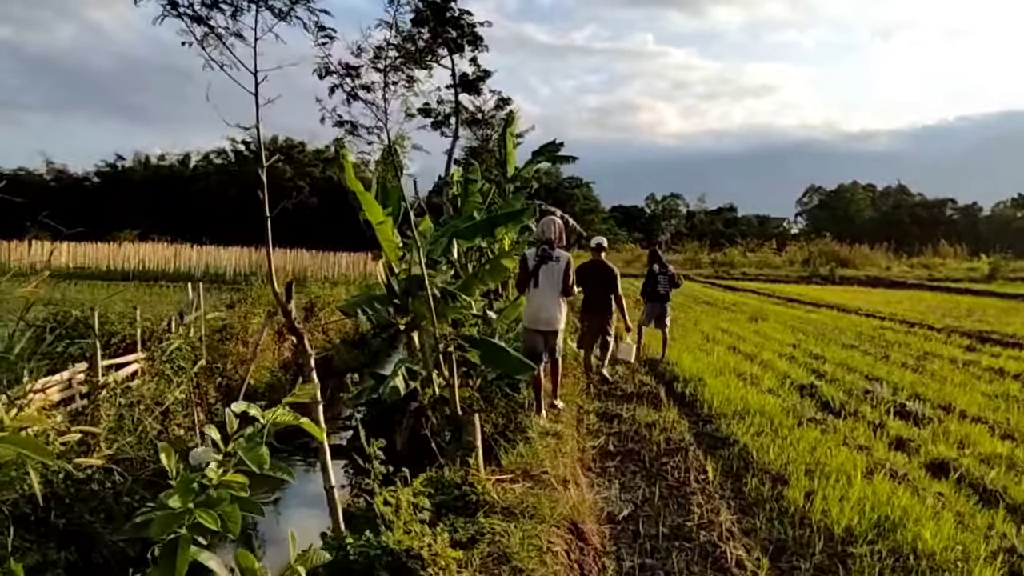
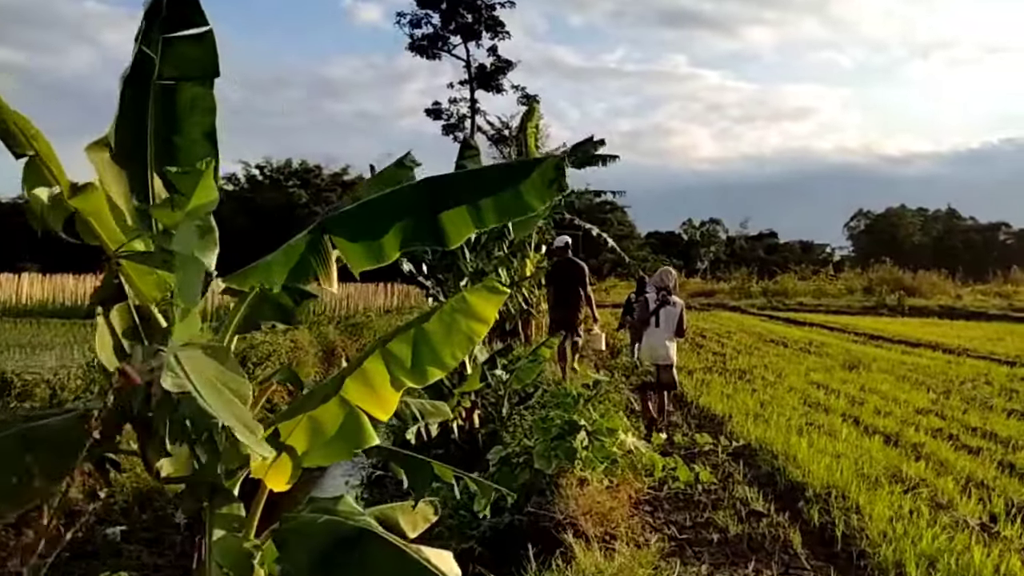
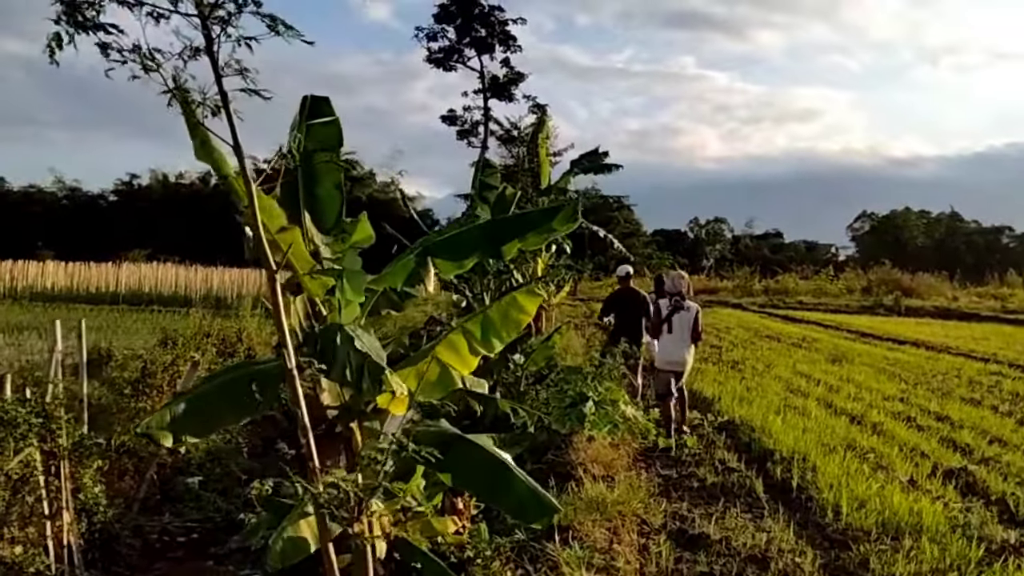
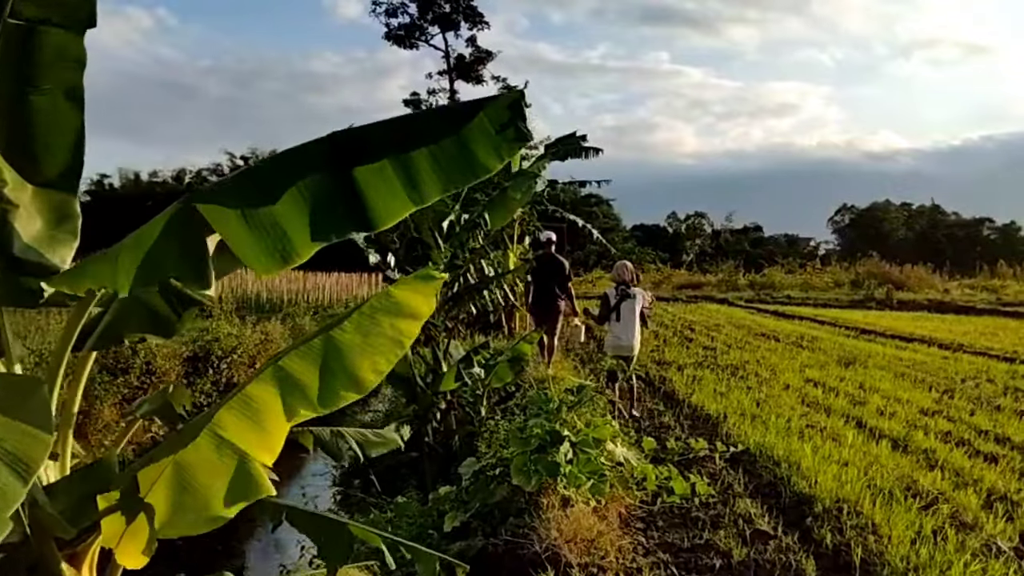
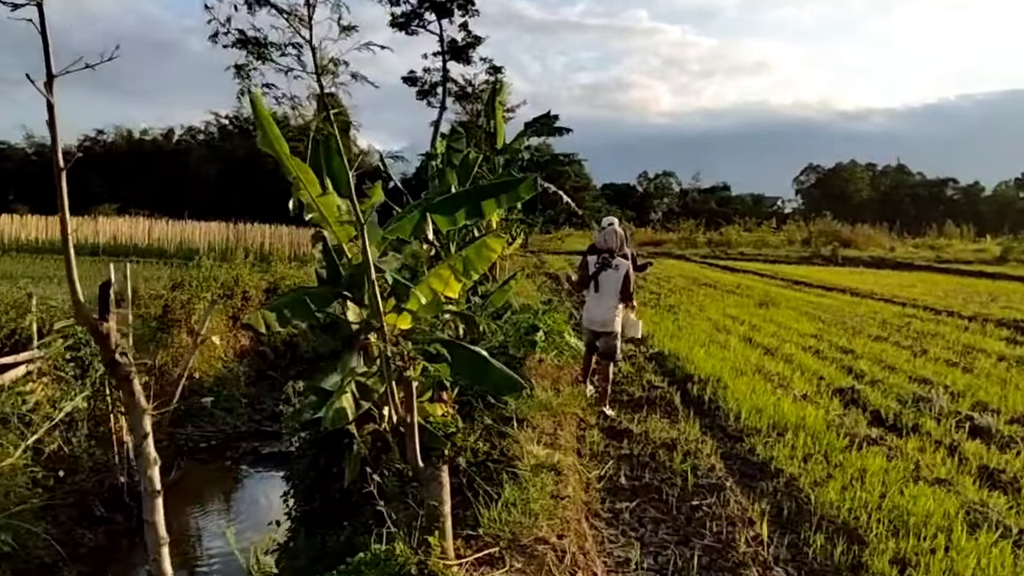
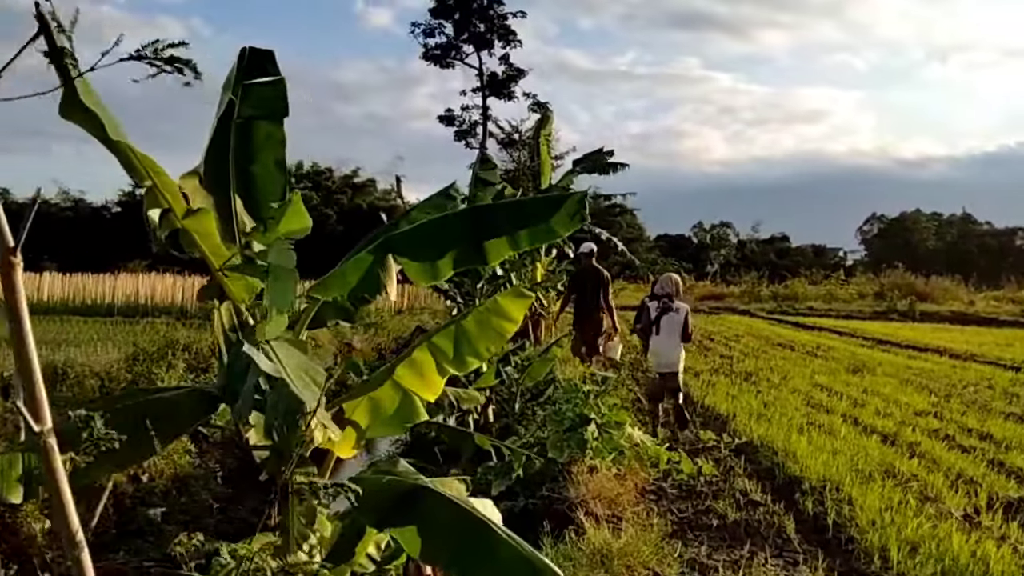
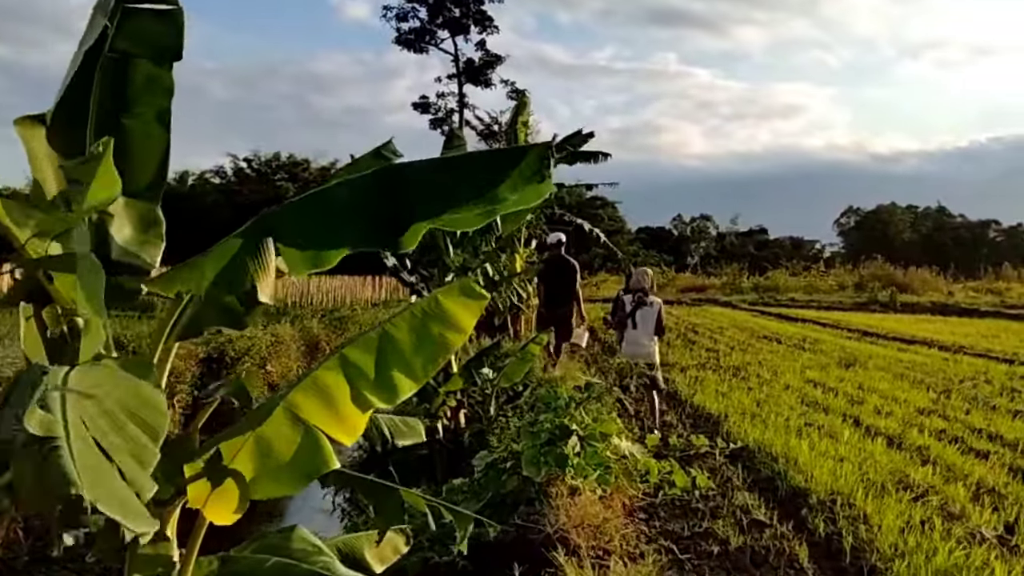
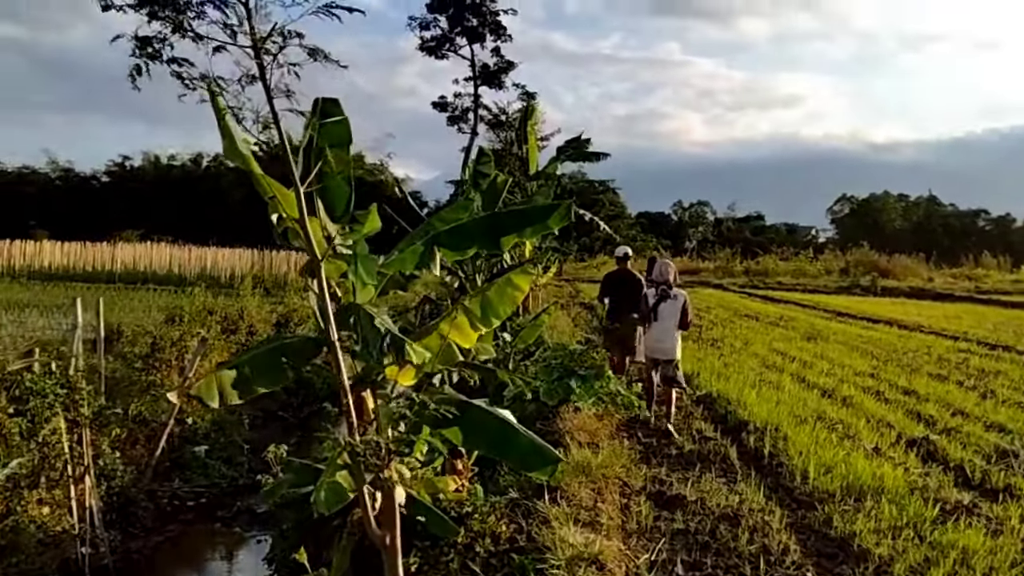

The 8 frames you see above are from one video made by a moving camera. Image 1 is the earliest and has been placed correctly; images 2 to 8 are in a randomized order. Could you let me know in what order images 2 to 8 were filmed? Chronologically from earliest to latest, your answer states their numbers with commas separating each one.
5, 8, 3, 6, 2, 7, 4
